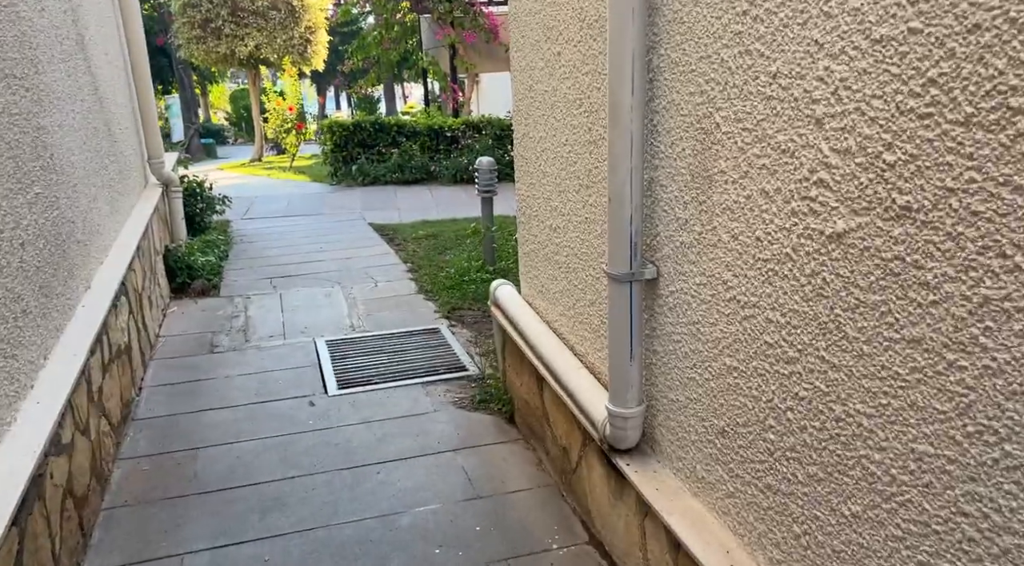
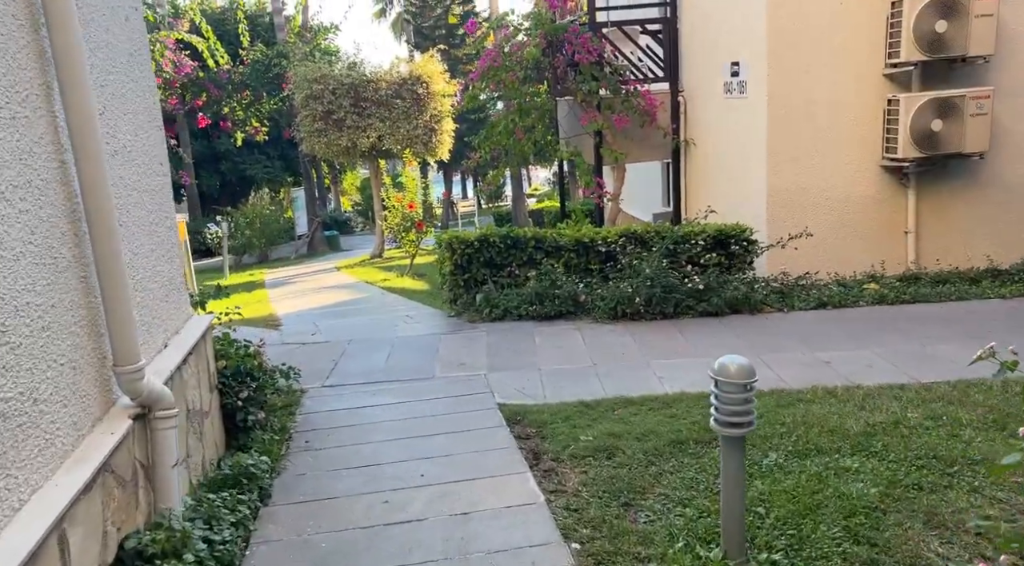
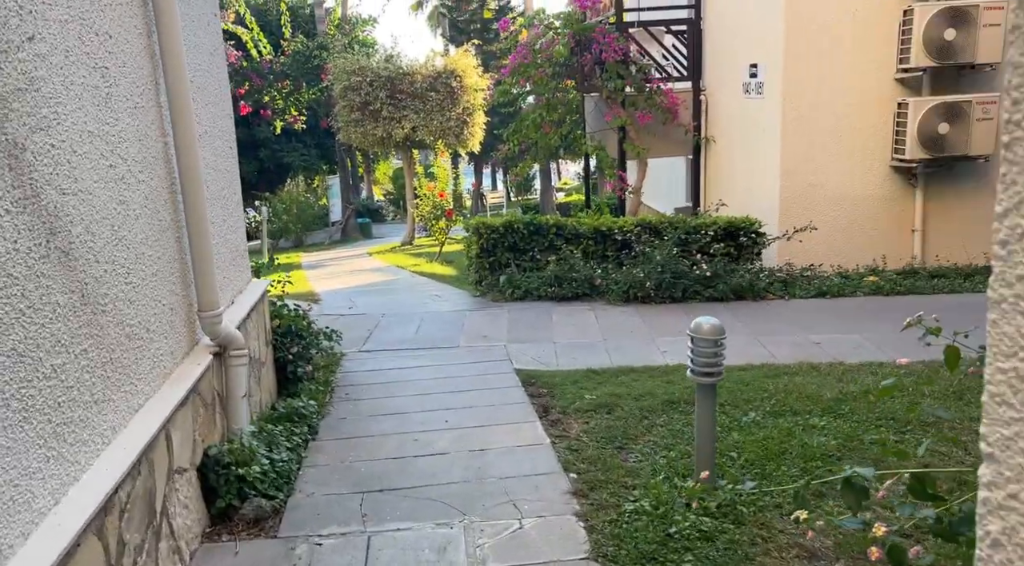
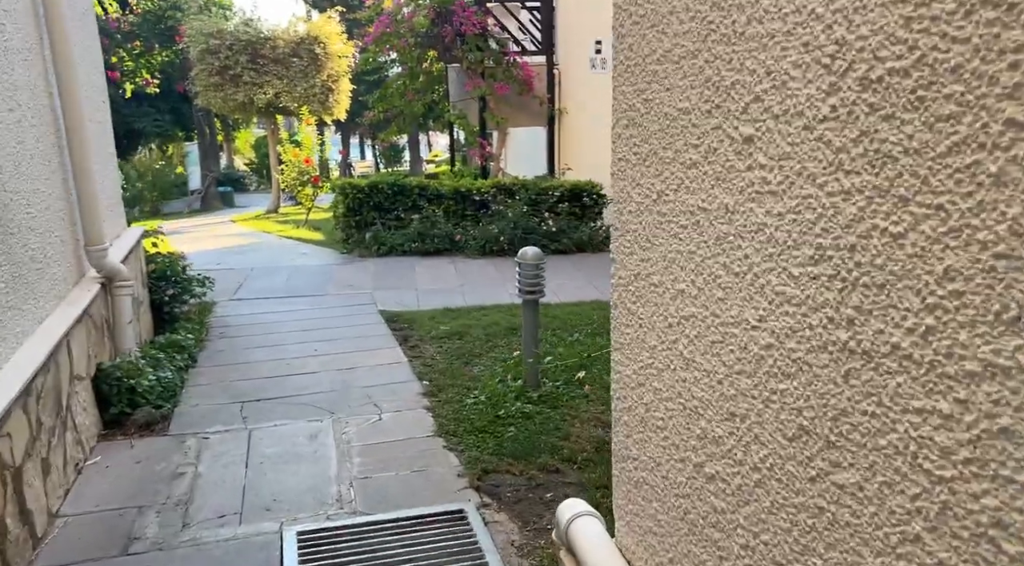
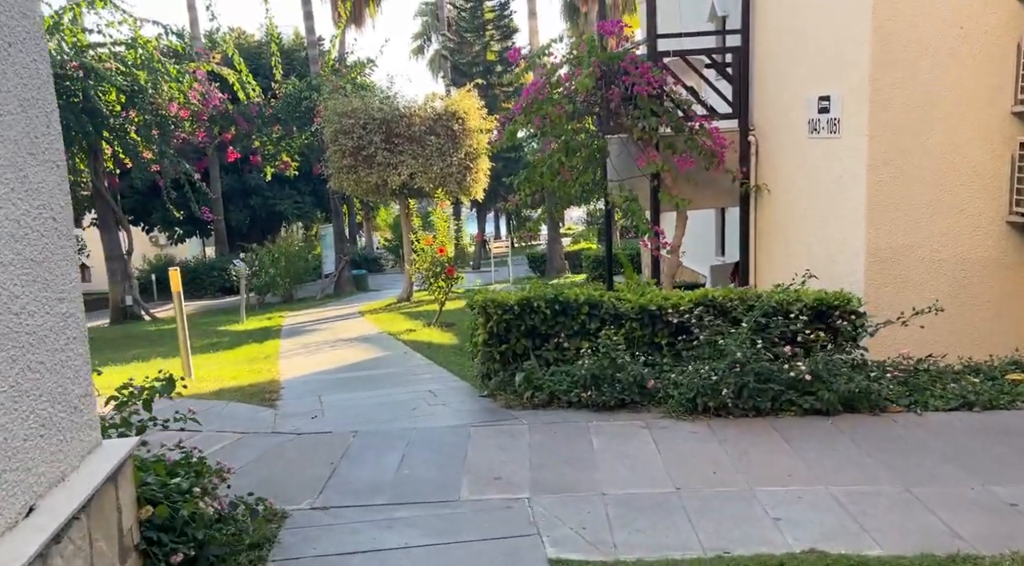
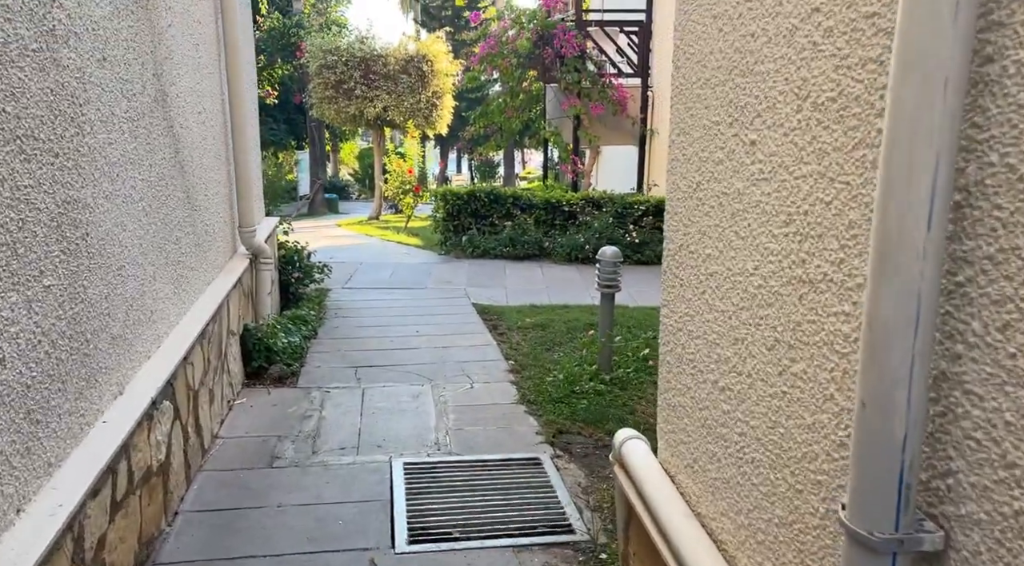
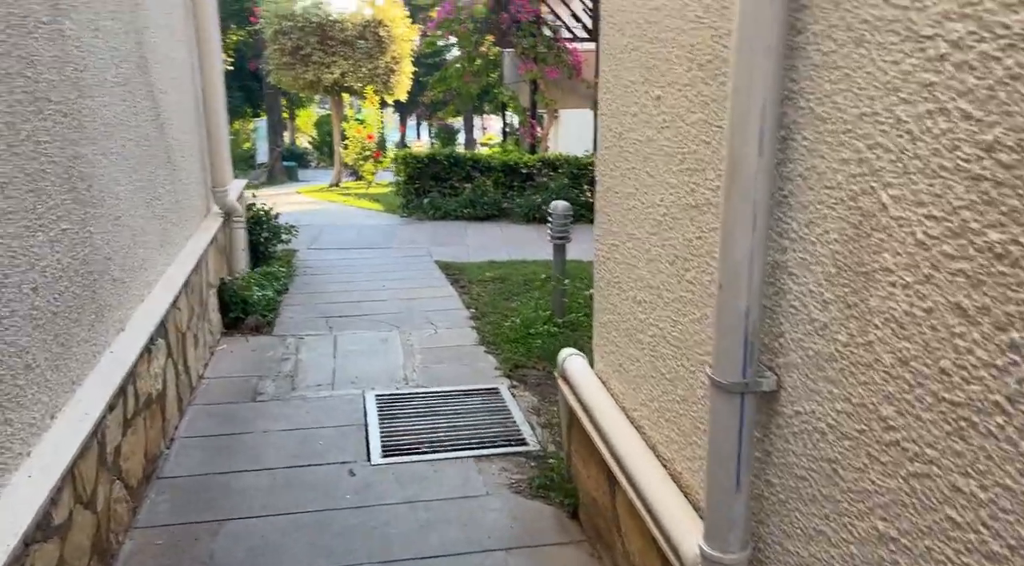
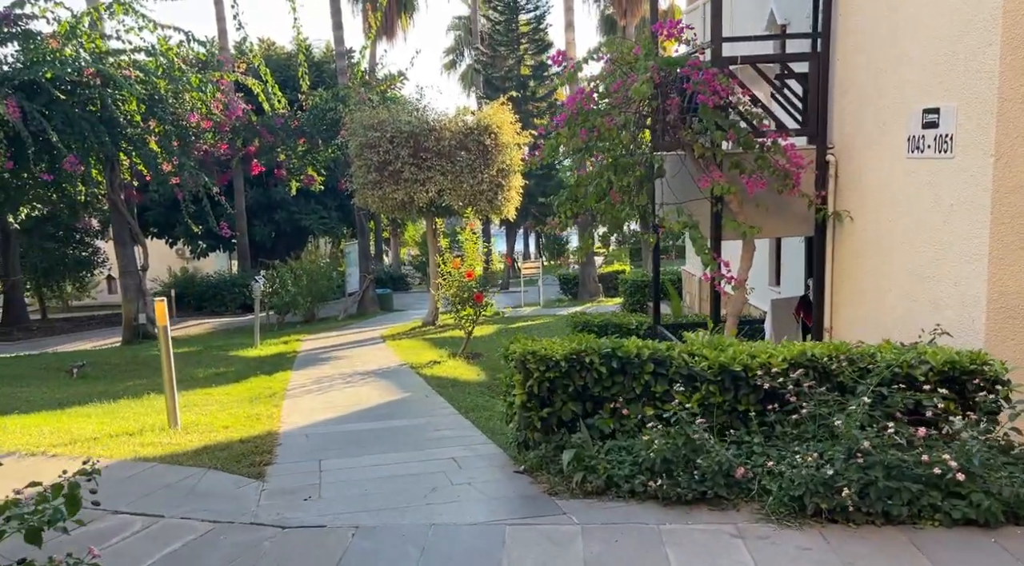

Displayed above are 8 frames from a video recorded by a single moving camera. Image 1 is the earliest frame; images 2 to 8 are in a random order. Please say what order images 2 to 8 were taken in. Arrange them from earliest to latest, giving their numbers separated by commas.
7, 6, 4, 3, 2, 5, 8
